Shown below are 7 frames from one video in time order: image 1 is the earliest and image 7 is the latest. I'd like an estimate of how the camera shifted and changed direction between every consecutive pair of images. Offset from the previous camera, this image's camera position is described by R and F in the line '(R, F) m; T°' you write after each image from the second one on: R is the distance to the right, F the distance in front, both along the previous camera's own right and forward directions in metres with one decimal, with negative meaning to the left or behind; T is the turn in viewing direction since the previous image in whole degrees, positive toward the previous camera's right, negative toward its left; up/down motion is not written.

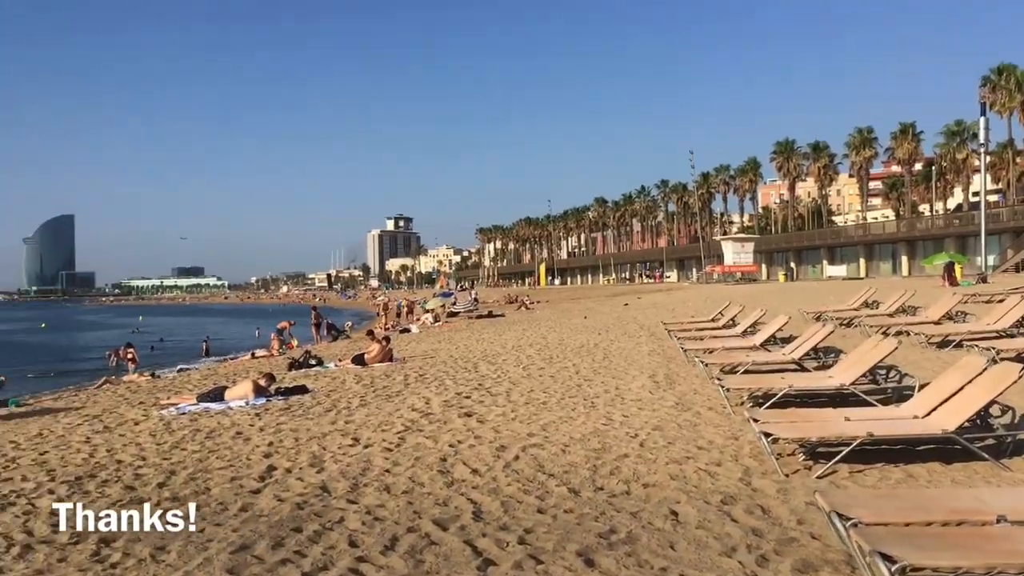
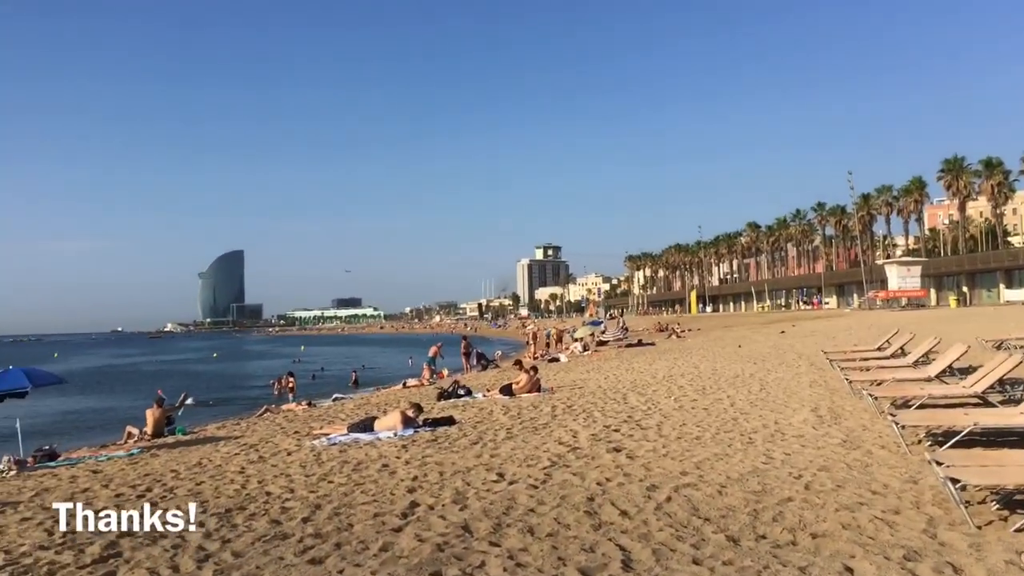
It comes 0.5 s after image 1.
(-0.1, +0.3) m; -11°
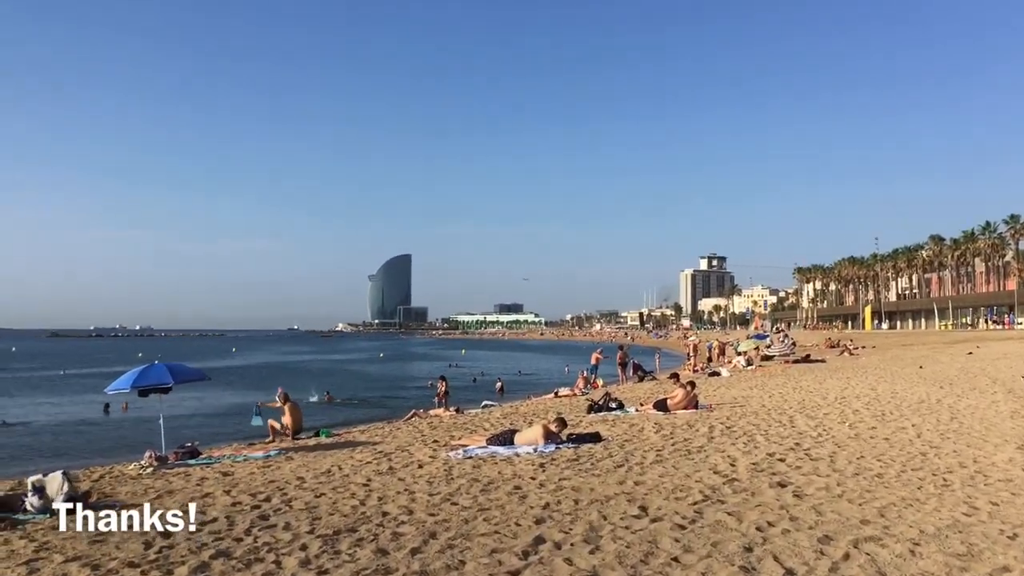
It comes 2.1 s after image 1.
(+0.1, +0.7) m; -12°
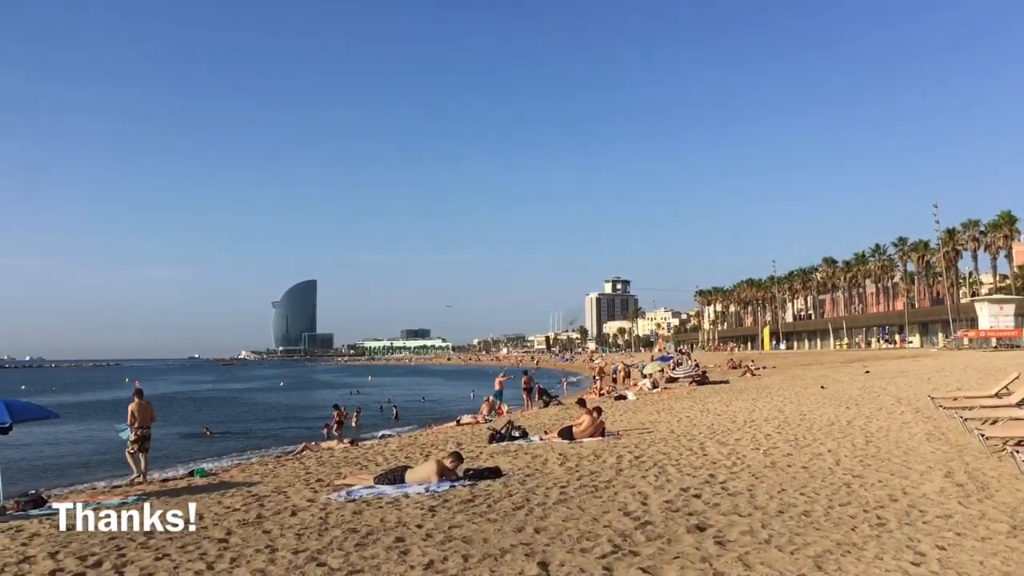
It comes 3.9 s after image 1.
(+0.3, +1.2) m; +7°
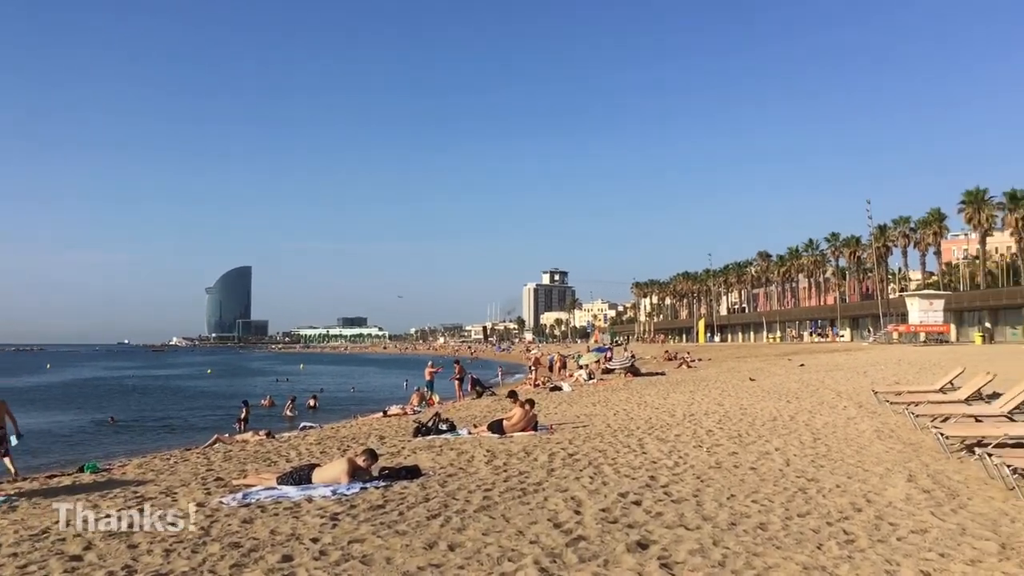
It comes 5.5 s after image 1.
(+0.2, +1.2) m; +5°
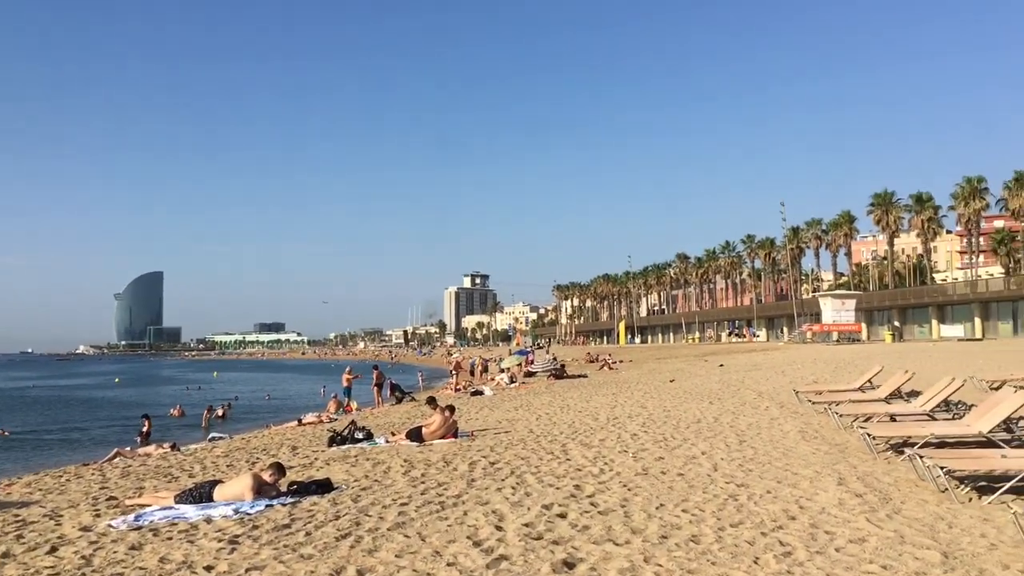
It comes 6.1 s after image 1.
(+0.1, +0.6) m; +6°
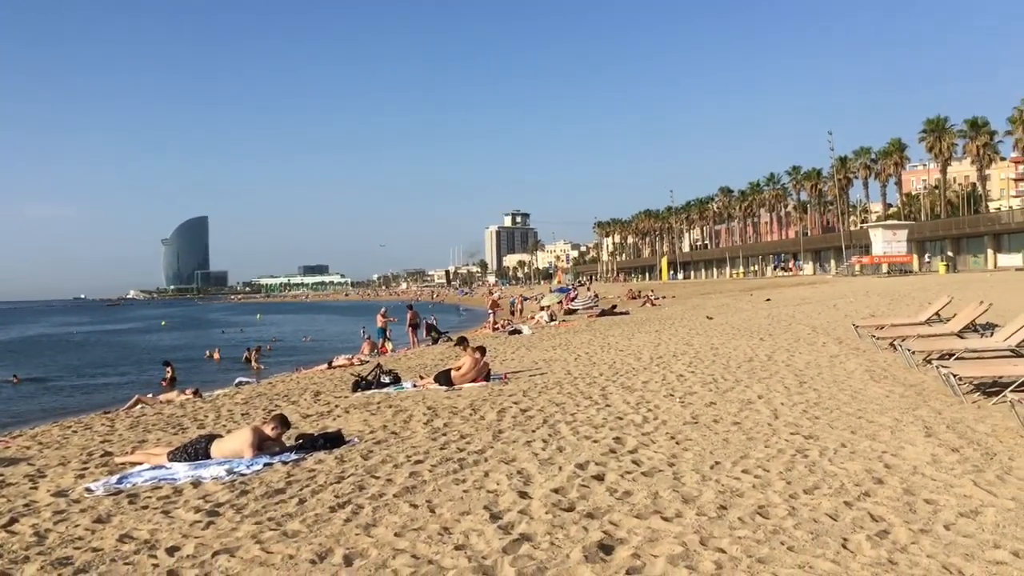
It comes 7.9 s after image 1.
(+0.1, +1.2) m; -3°
